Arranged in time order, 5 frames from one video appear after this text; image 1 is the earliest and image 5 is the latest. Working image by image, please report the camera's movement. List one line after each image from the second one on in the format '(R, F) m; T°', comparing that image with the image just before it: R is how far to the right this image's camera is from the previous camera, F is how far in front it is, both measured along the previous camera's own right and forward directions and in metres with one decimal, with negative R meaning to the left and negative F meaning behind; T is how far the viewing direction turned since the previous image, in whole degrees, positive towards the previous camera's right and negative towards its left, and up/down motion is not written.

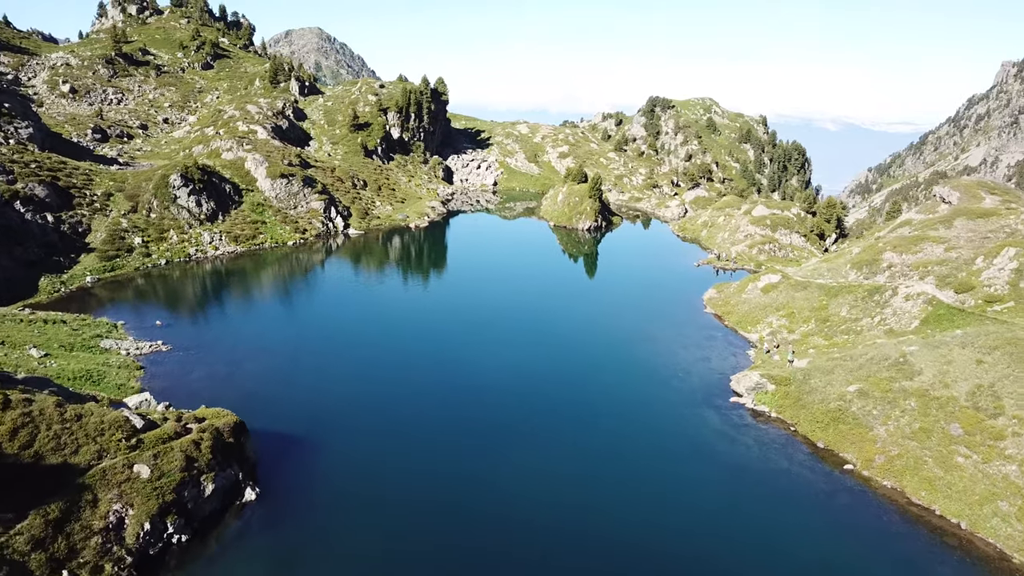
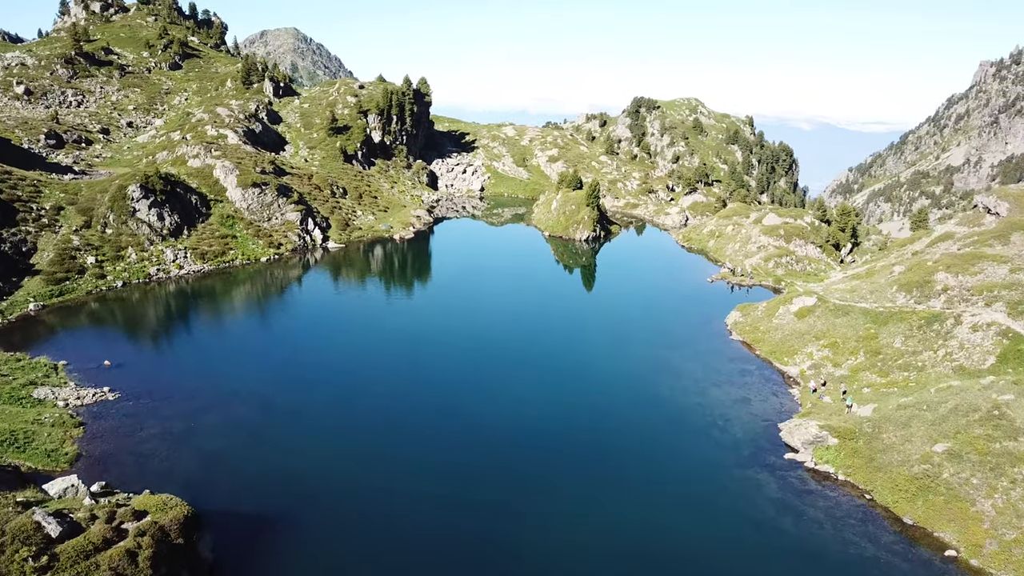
(-2.5, +7.9) m; +2°
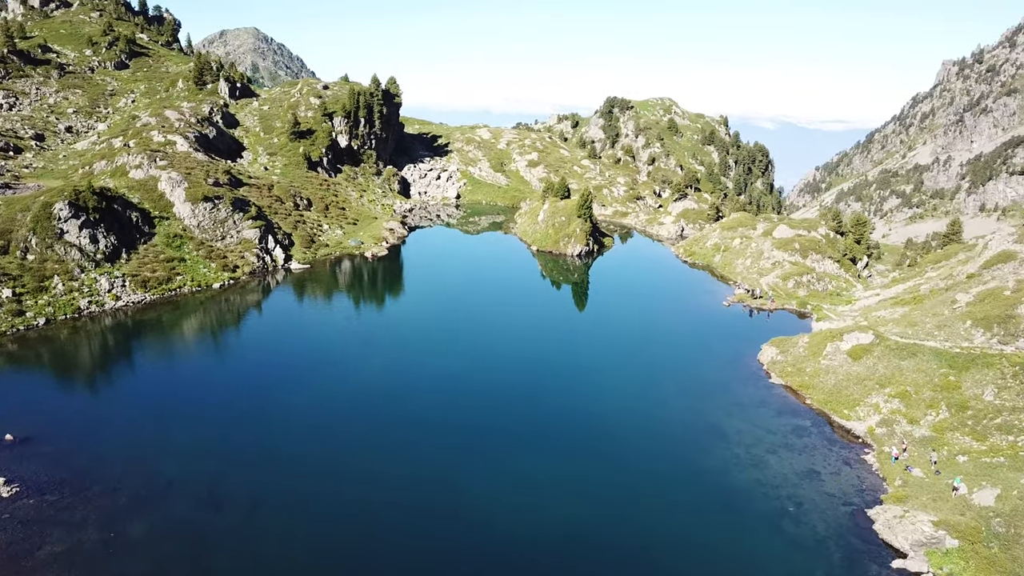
(-3.1, +10.3) m; +3°
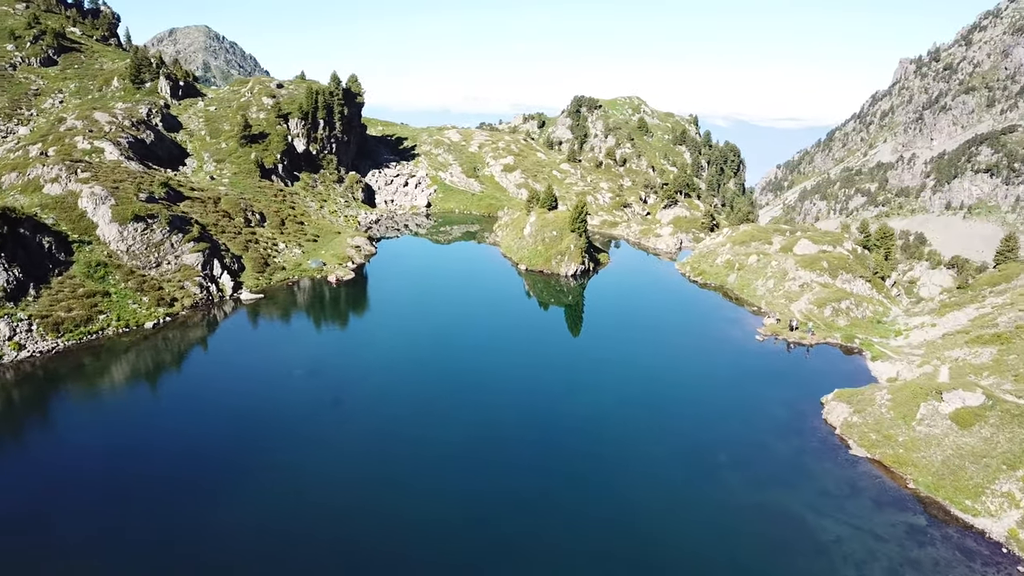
(-4.0, +12.3) m; +4°
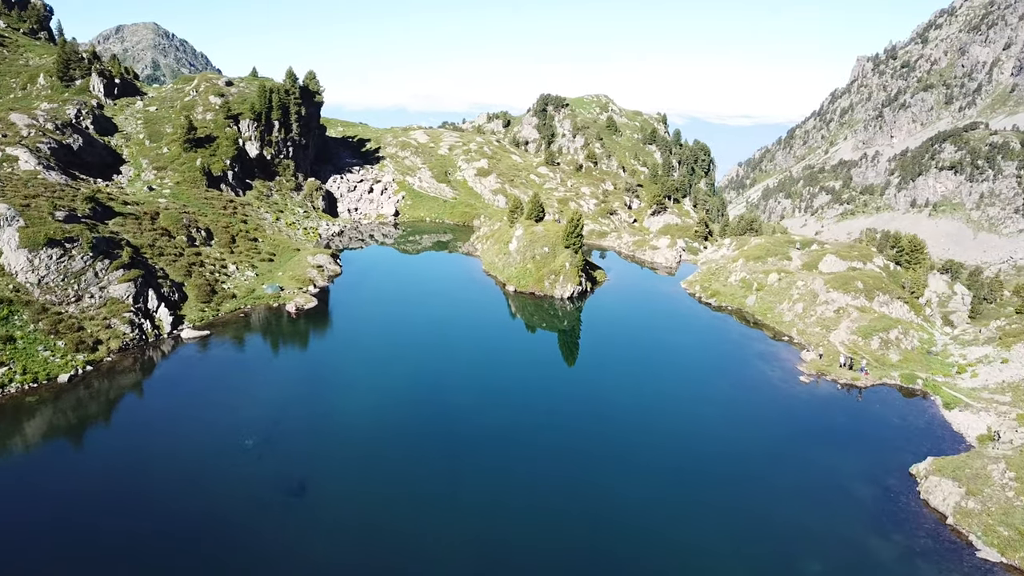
(-4.1, +11.3) m; +4°
